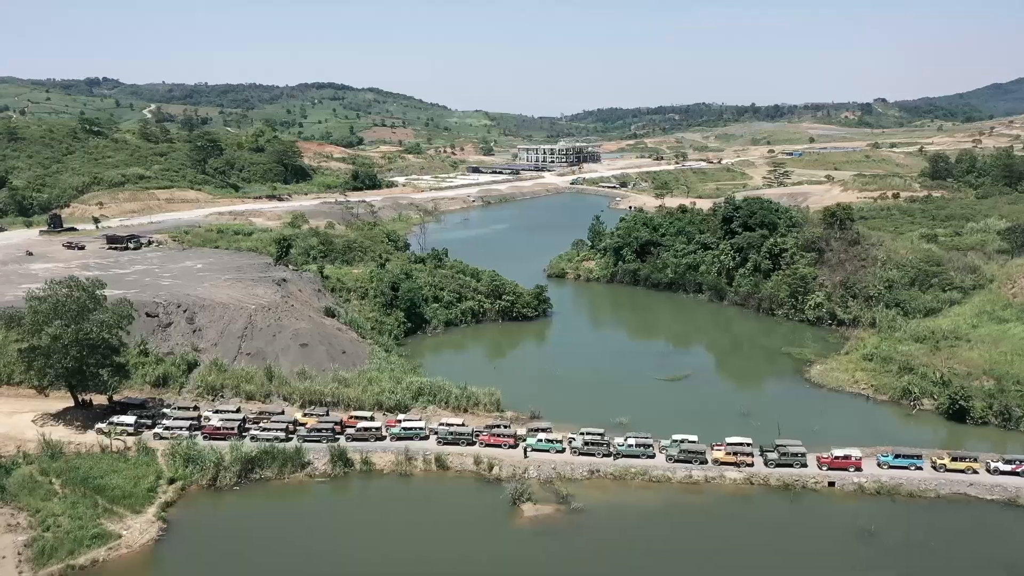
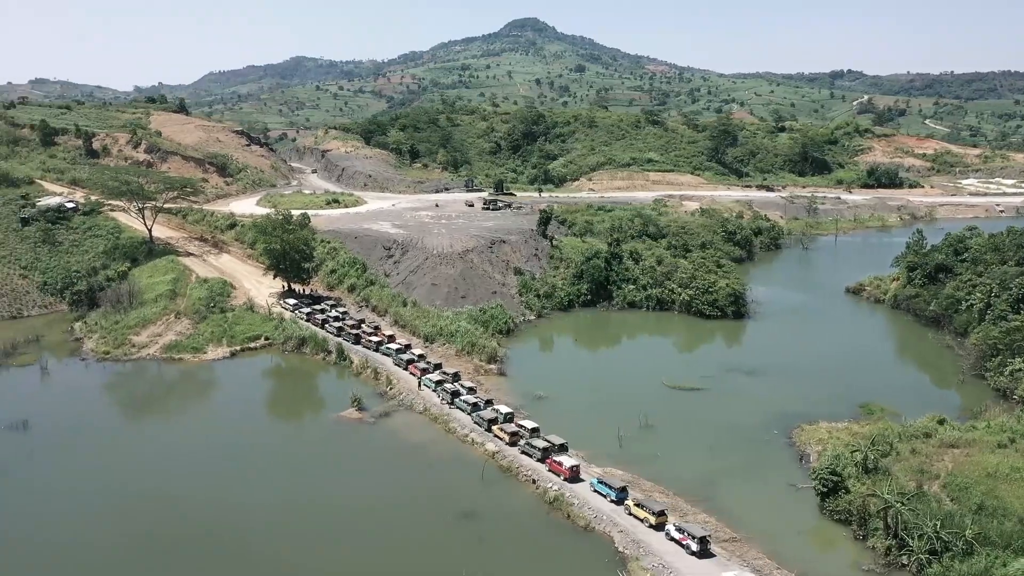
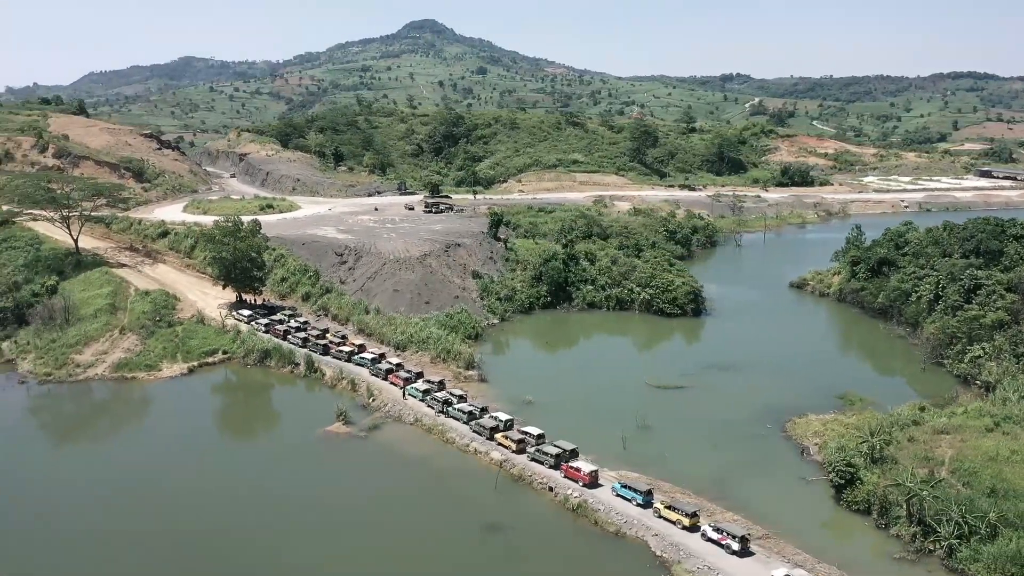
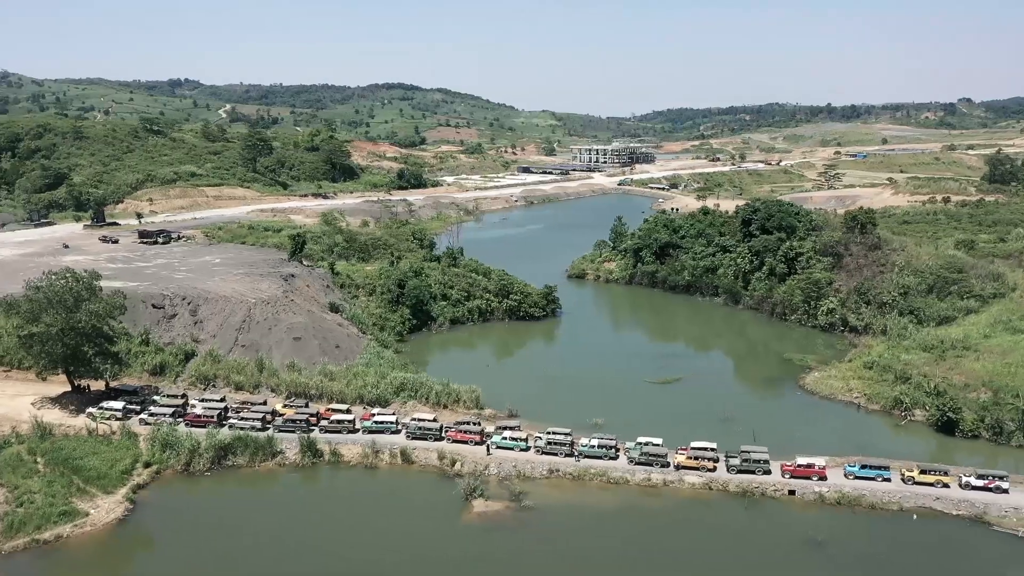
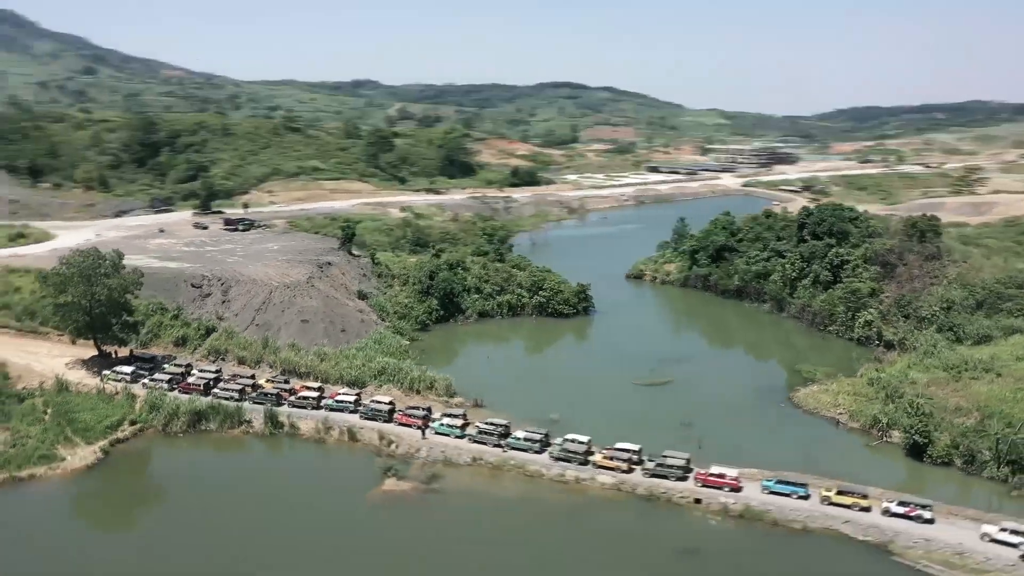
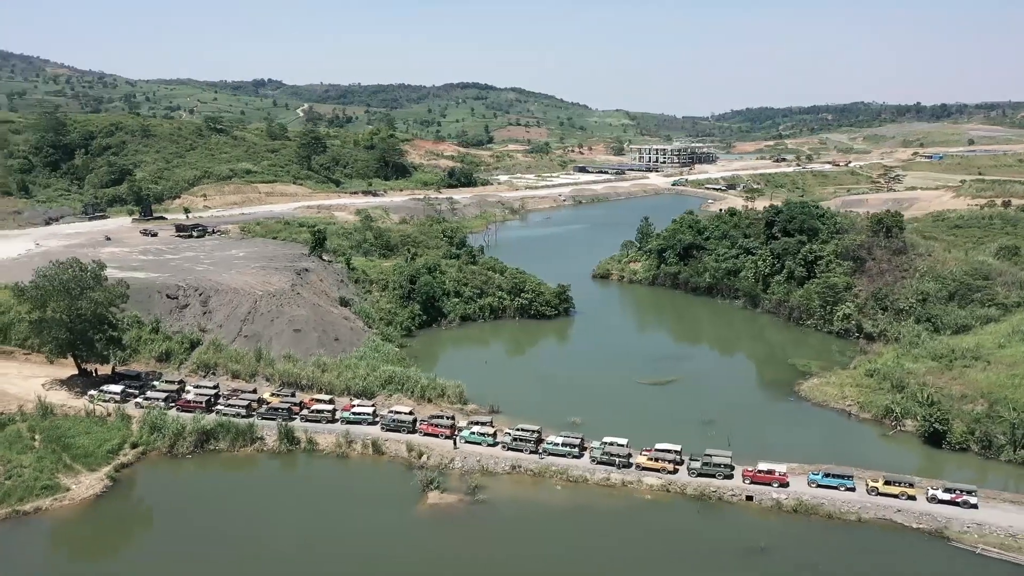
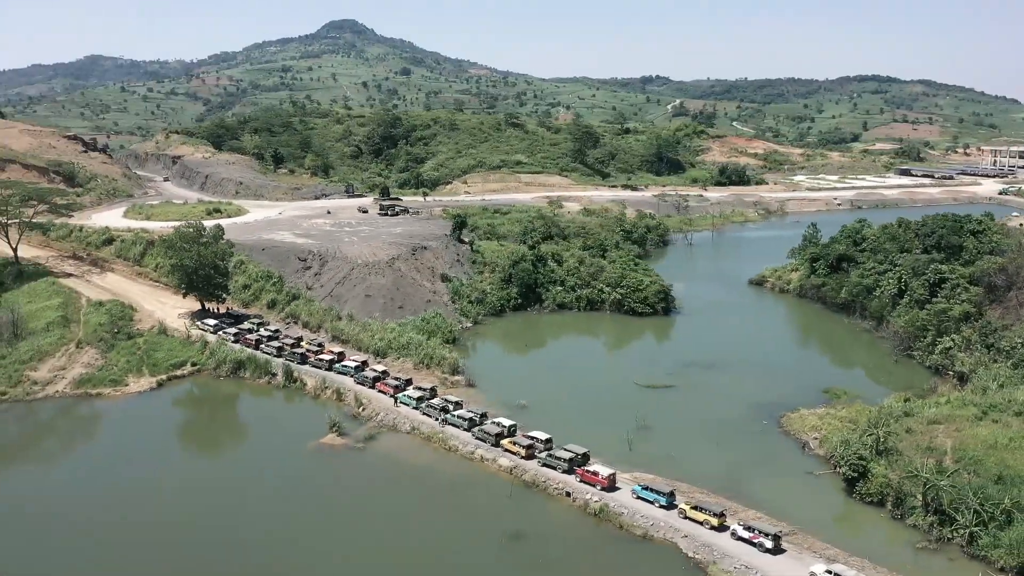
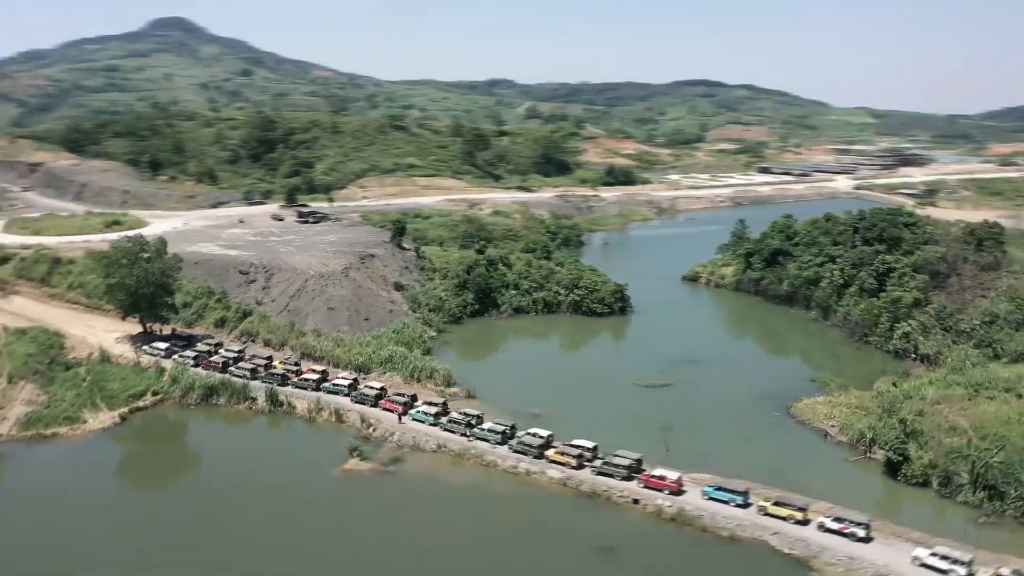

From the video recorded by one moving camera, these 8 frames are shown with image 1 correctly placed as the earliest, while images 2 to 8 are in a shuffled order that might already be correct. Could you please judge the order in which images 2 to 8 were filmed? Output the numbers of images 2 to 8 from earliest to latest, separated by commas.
4, 6, 5, 8, 7, 3, 2
